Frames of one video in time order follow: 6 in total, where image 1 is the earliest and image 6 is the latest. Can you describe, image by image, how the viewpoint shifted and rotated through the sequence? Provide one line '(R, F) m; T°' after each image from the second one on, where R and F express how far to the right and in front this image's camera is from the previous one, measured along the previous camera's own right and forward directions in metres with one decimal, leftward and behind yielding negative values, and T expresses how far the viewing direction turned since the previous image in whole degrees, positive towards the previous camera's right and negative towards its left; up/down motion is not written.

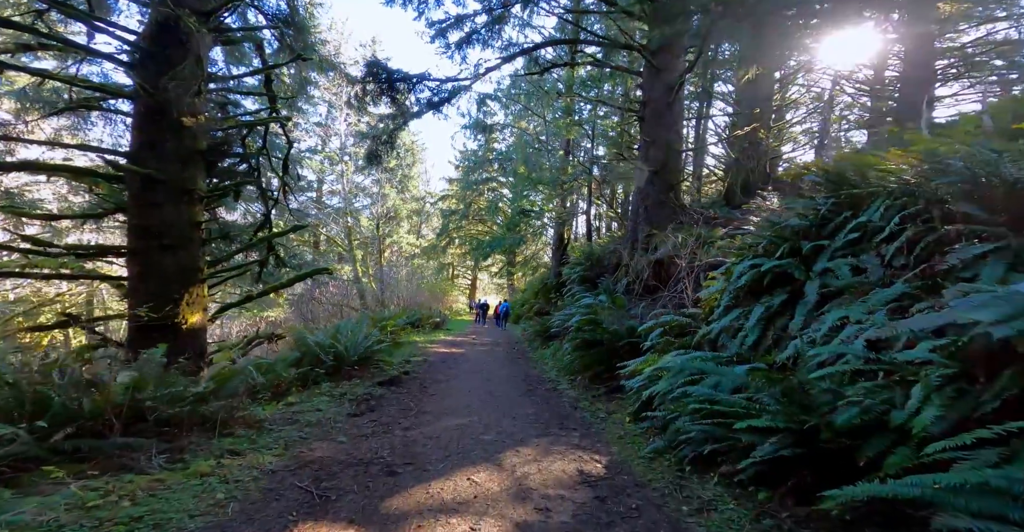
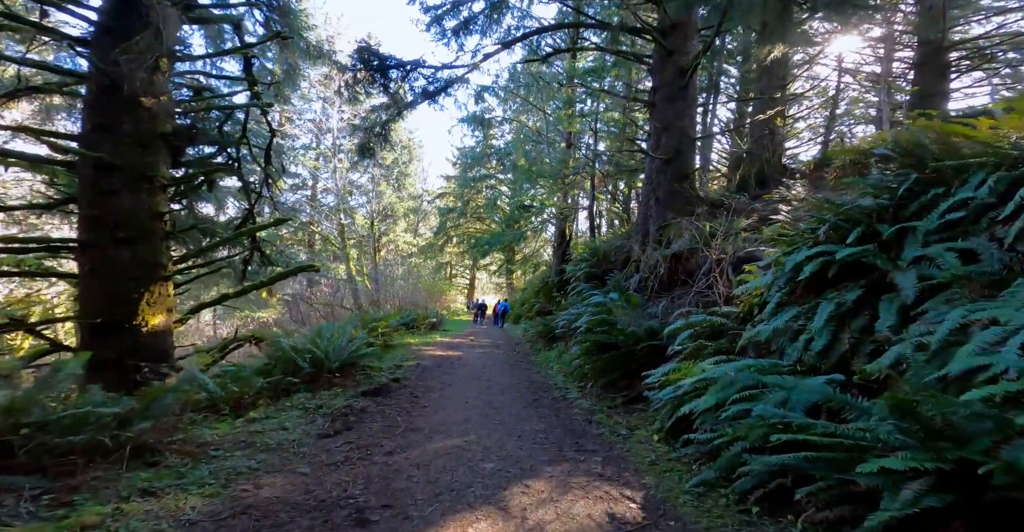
(-0.1, +0.8) m; 0°
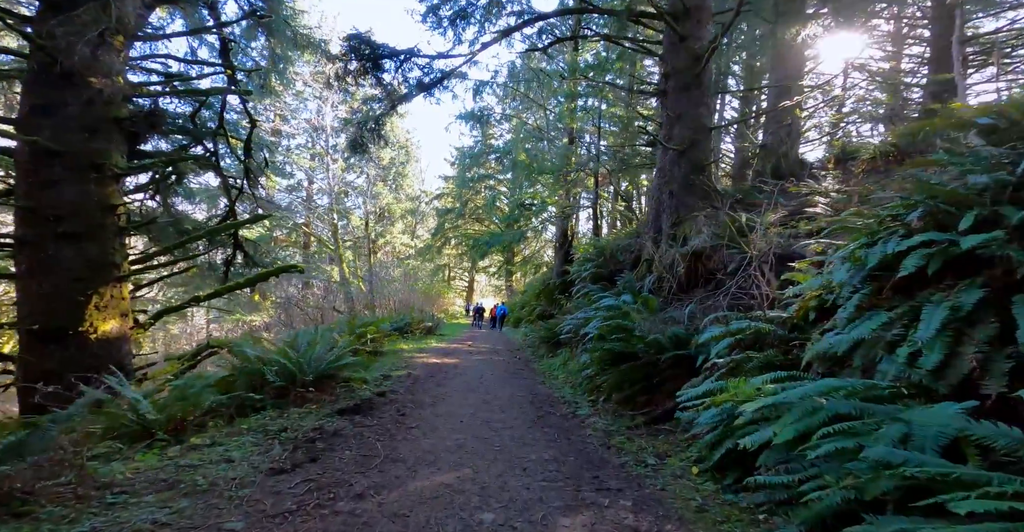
(0.0, +0.8) m; 0°
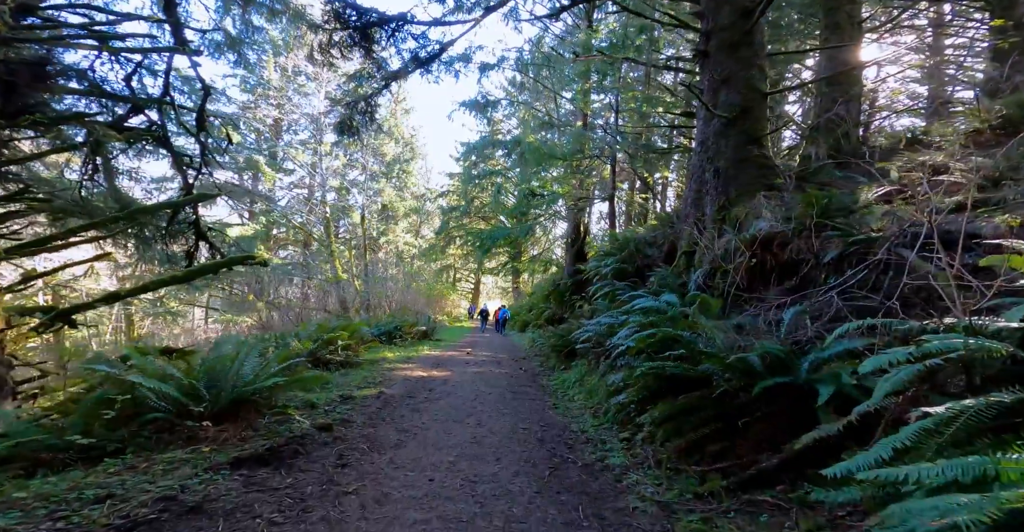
(0.0, +1.6) m; -1°
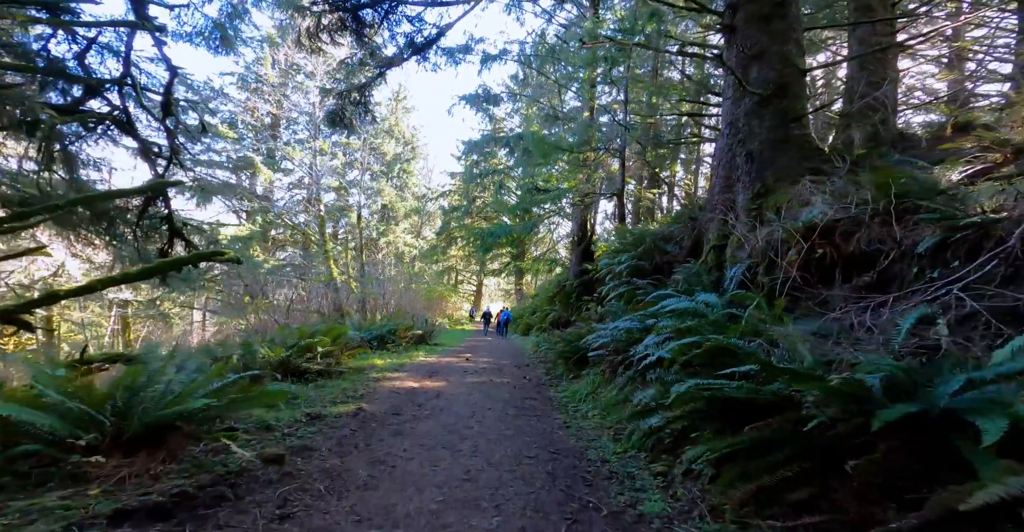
(0.0, +0.8) m; 0°
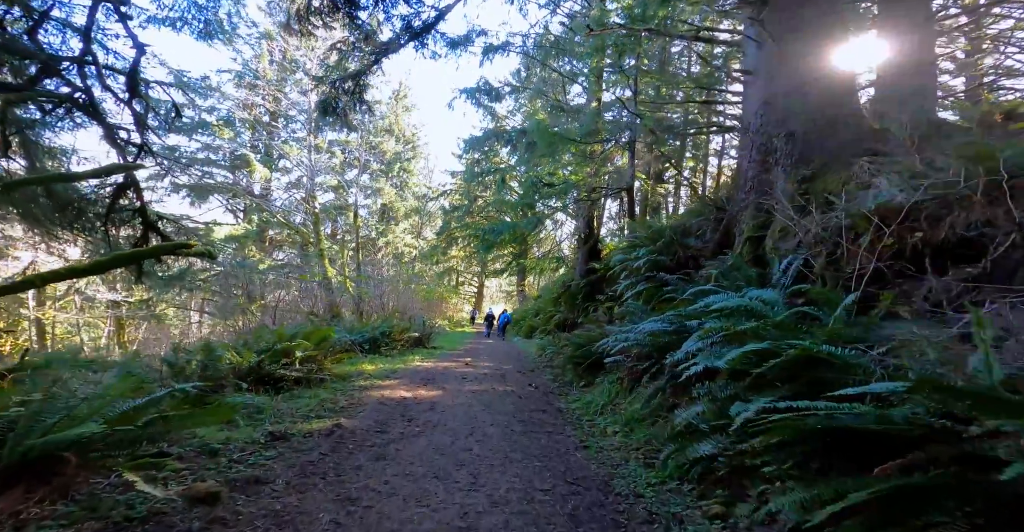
(0.0, +0.7) m; 0°
